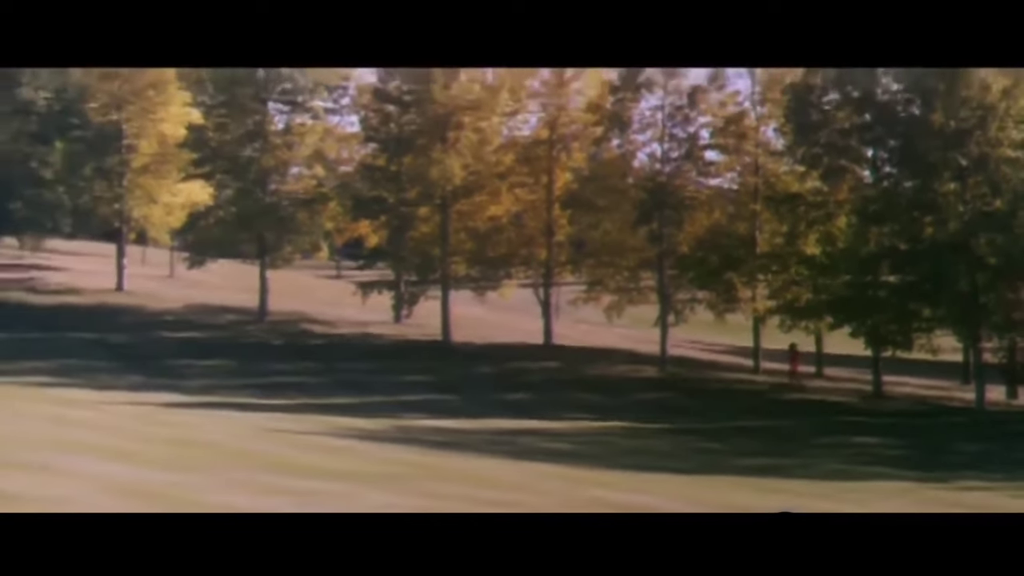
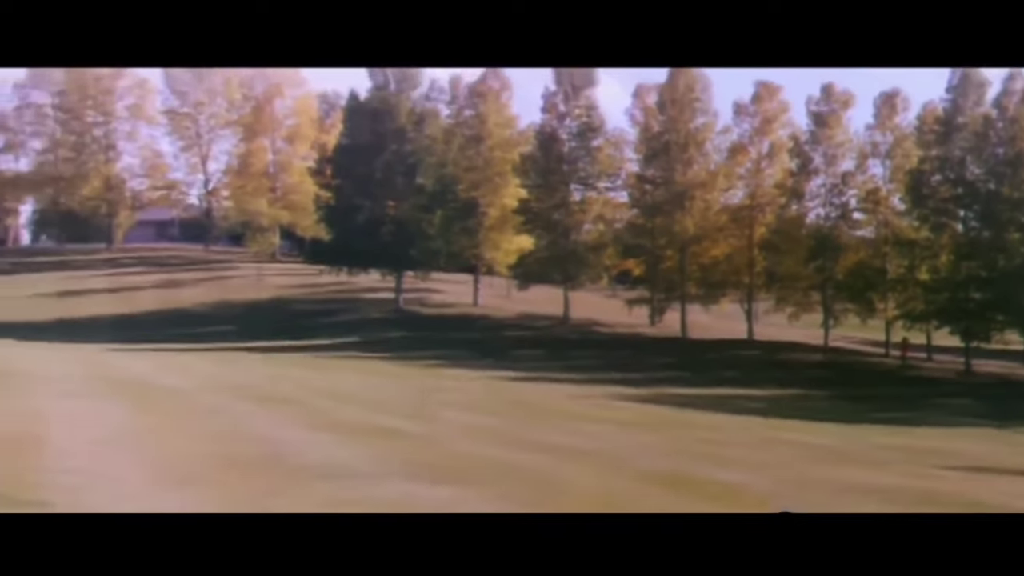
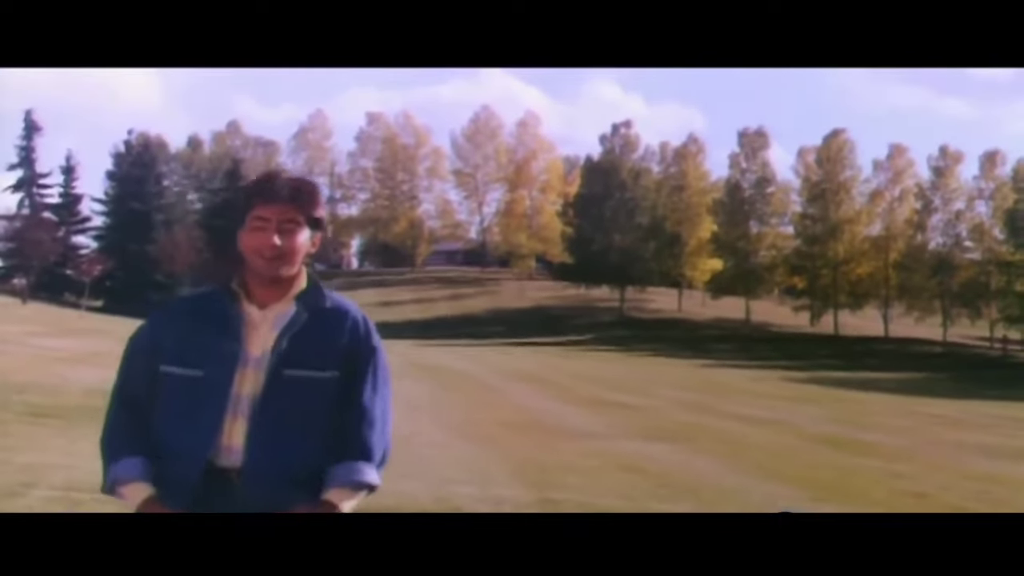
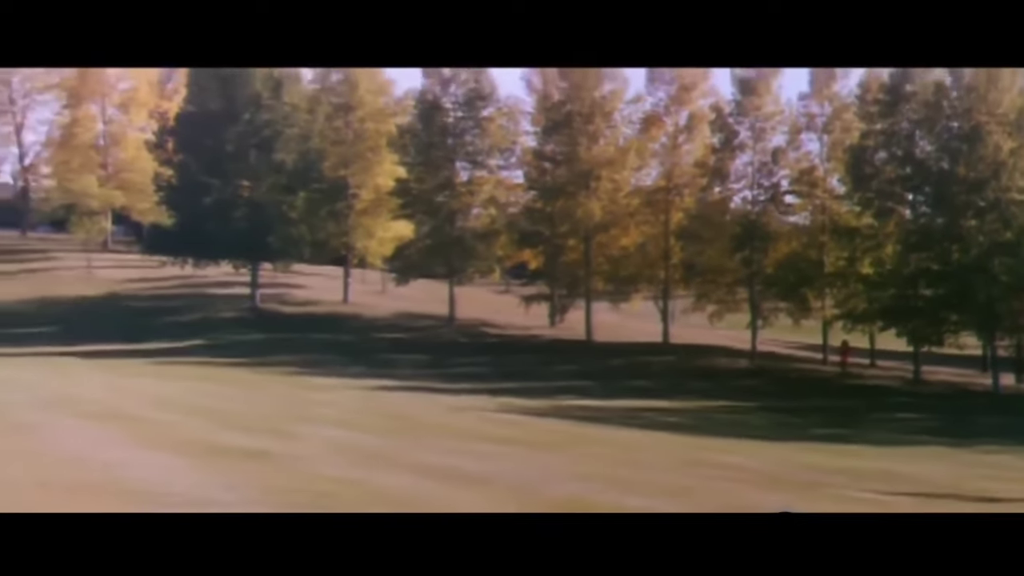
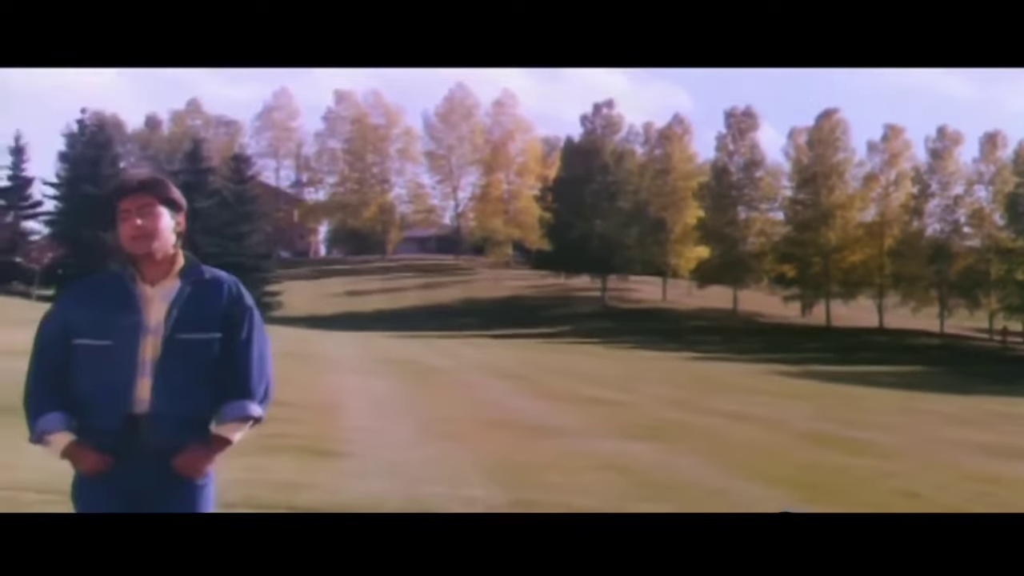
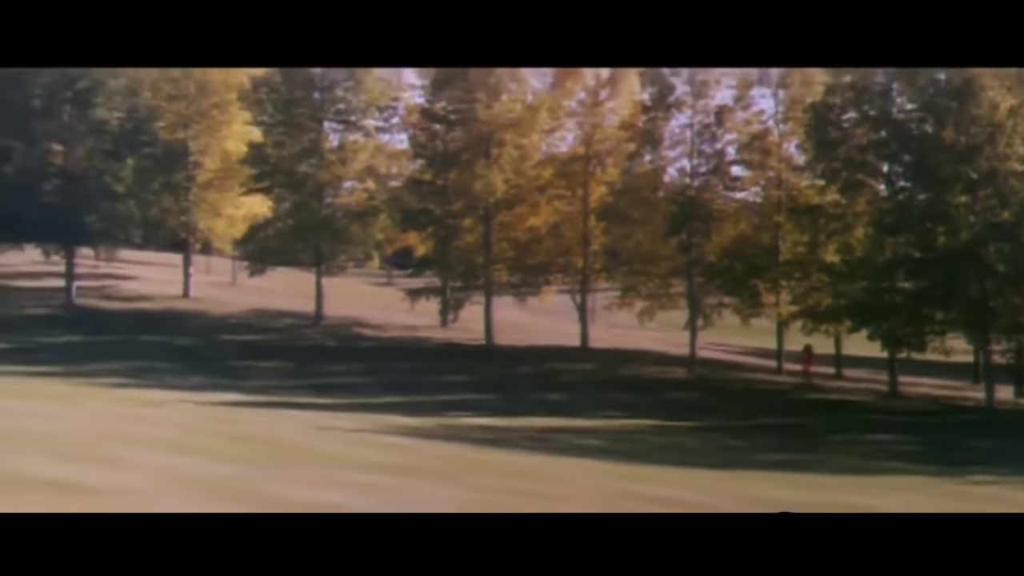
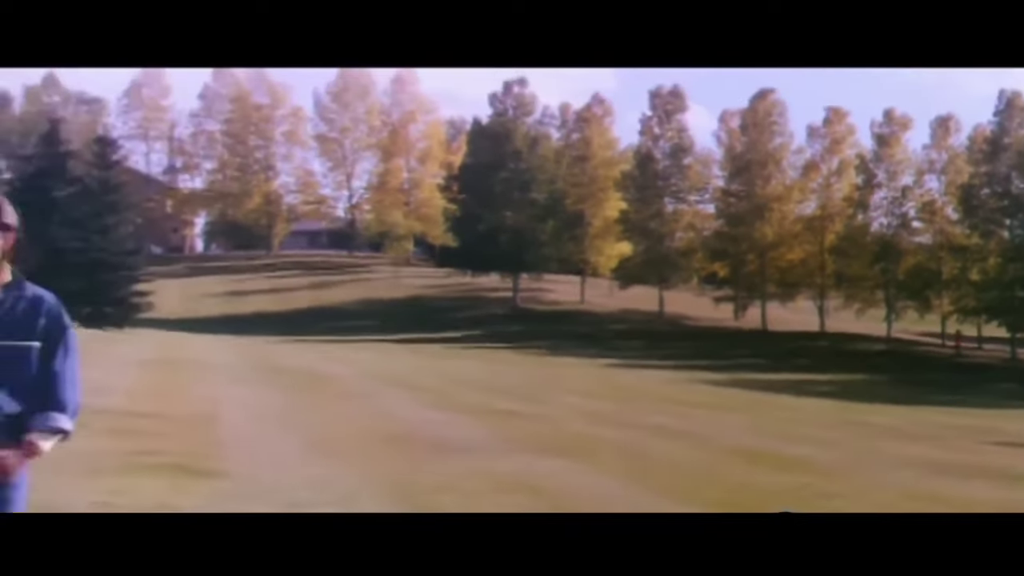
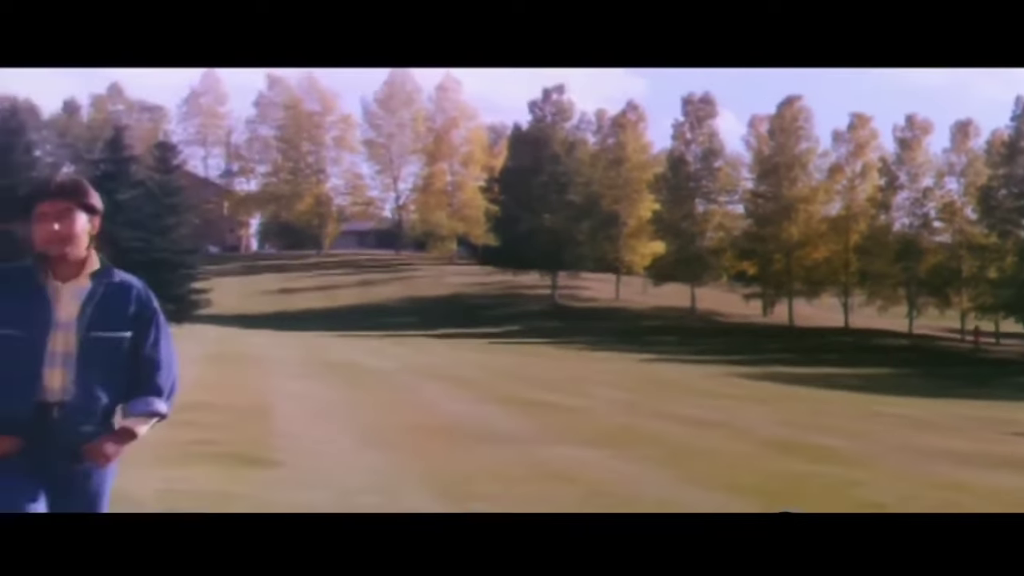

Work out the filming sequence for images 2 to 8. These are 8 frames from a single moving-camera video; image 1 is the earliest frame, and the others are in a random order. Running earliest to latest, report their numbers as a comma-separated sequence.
6, 4, 2, 7, 8, 5, 3
